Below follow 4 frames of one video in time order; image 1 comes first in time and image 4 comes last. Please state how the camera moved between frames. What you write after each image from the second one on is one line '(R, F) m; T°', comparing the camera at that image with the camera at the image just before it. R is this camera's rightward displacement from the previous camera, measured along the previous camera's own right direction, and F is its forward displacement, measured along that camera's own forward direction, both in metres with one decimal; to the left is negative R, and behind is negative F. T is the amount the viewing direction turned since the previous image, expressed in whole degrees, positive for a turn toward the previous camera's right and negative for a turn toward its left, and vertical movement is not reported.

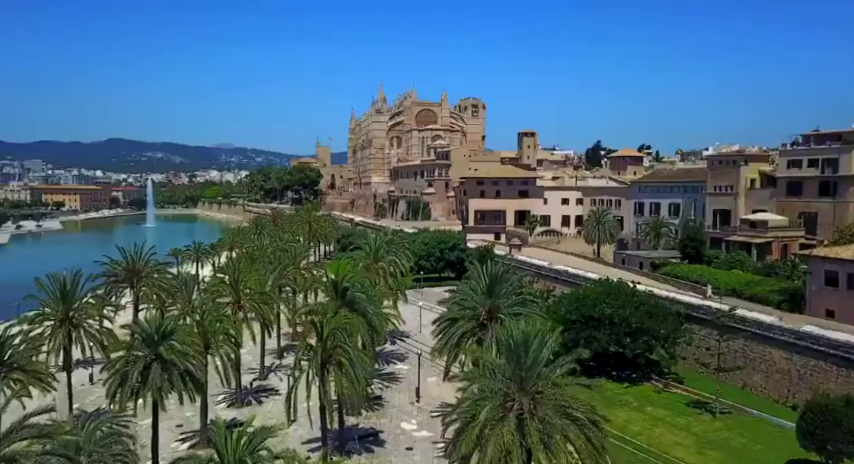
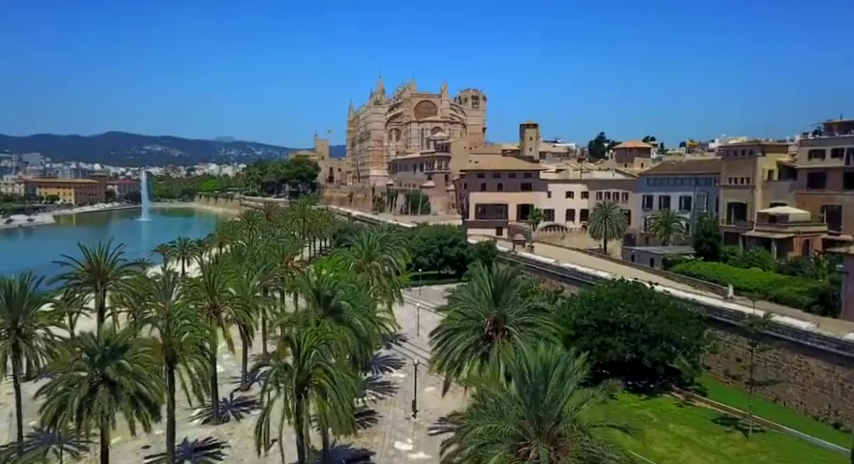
(+0.1, +3.0) m; 0°
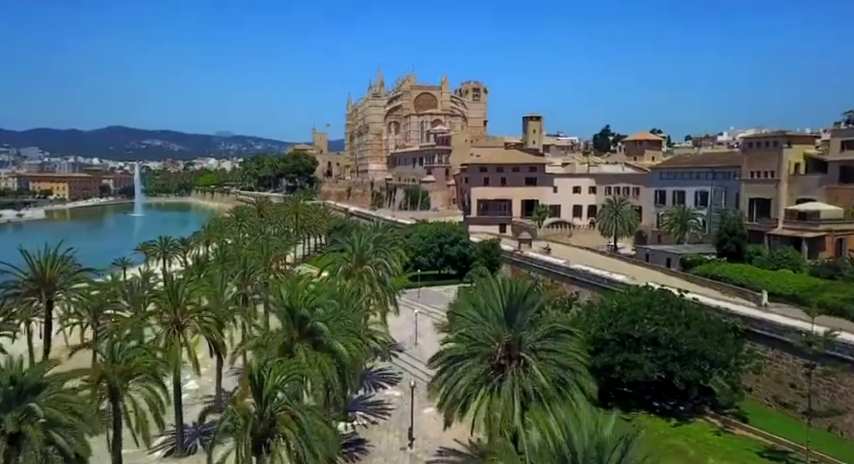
(+0.1, +3.8) m; 0°
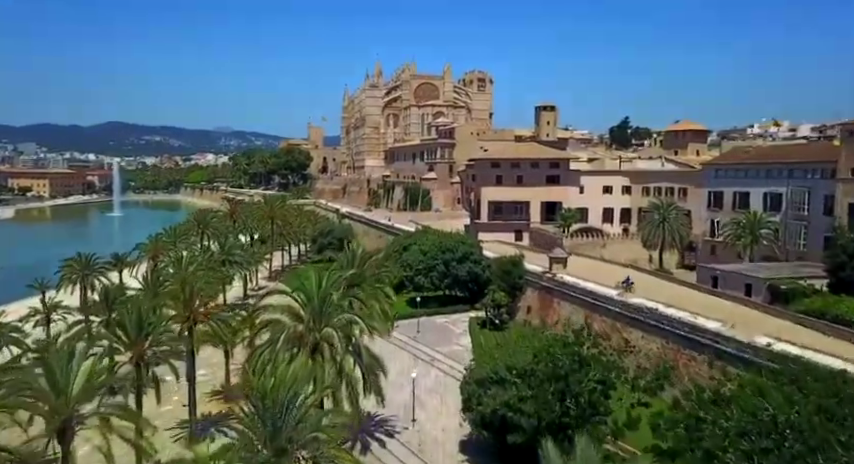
(-0.1, +12.0) m; 0°
